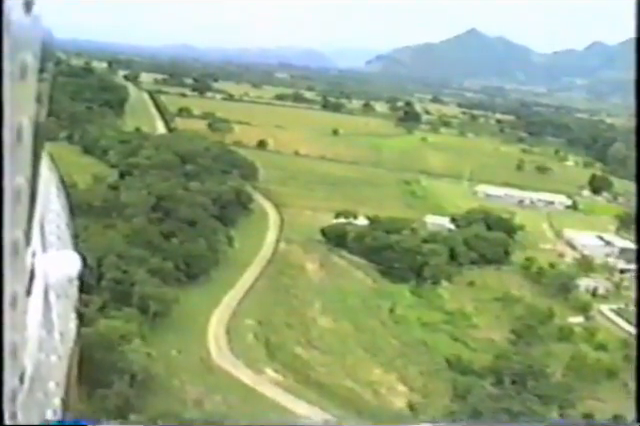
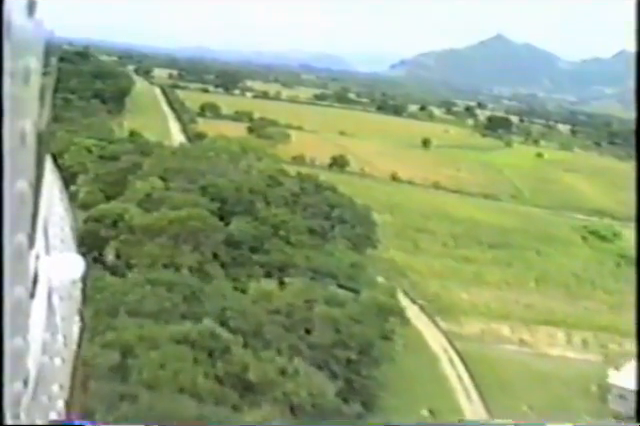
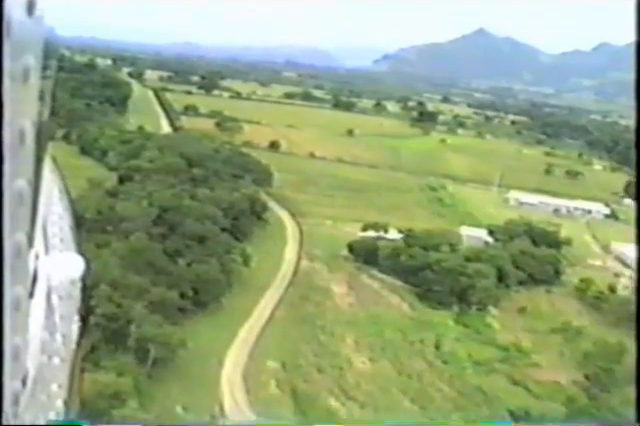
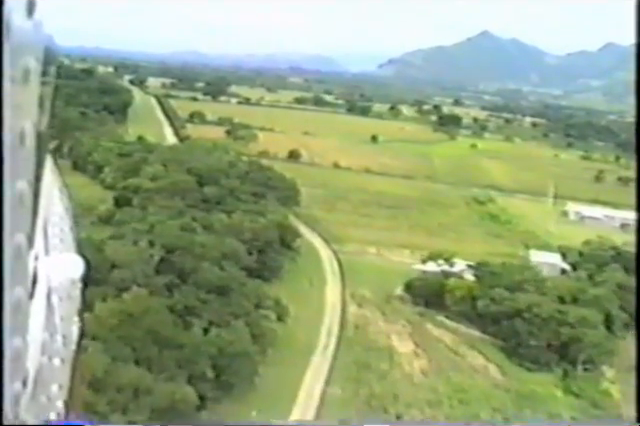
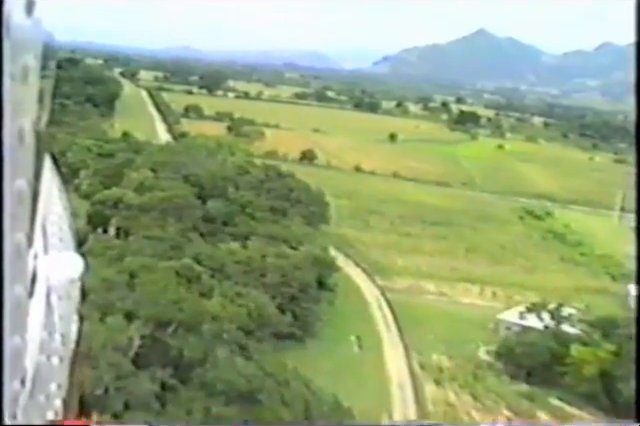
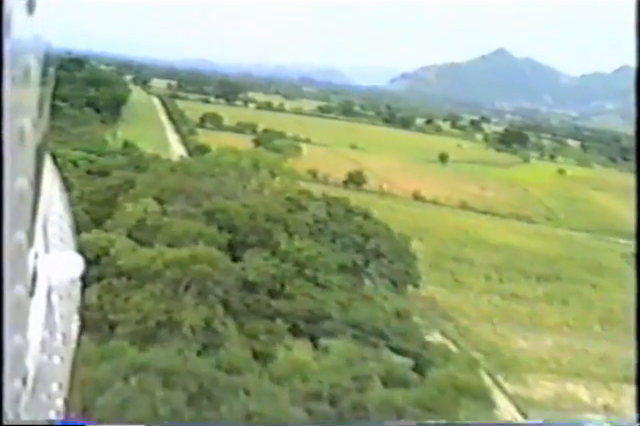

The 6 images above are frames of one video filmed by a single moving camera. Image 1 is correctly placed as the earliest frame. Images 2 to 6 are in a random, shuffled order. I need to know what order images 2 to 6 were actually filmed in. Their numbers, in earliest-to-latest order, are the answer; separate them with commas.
3, 4, 5, 2, 6
